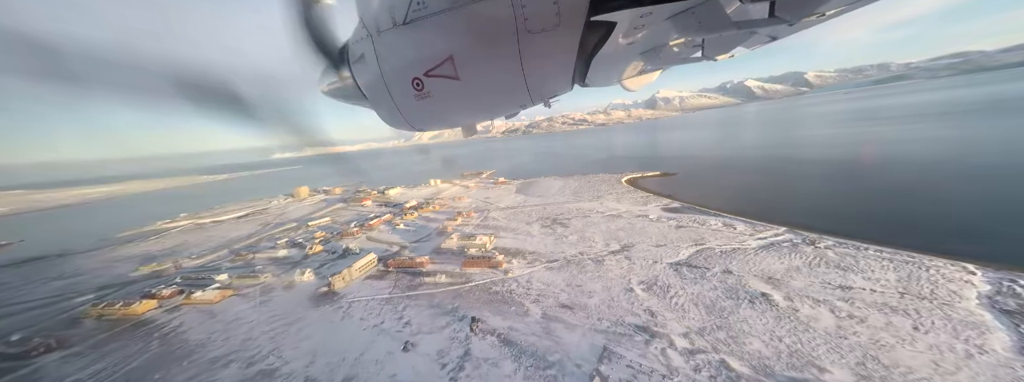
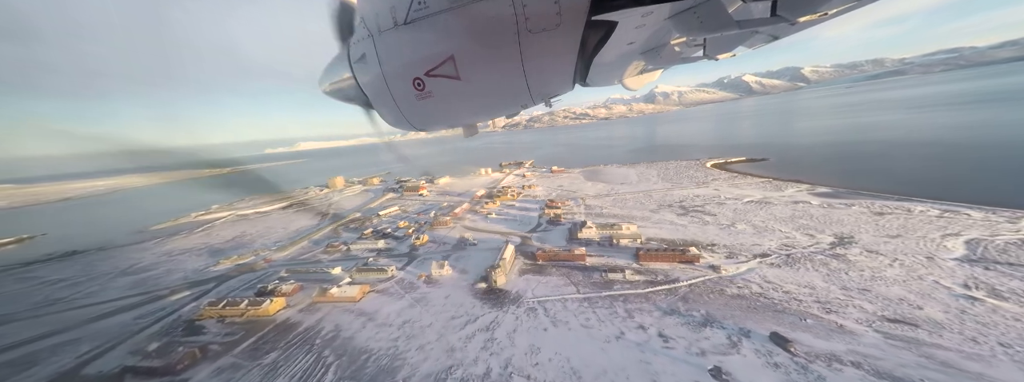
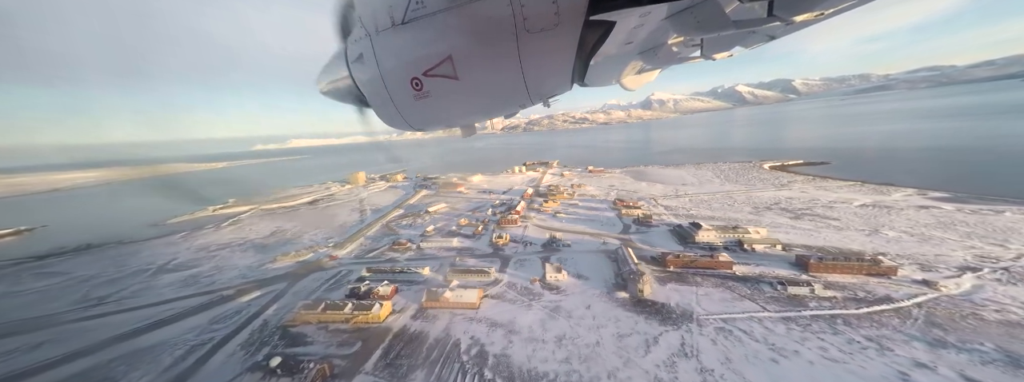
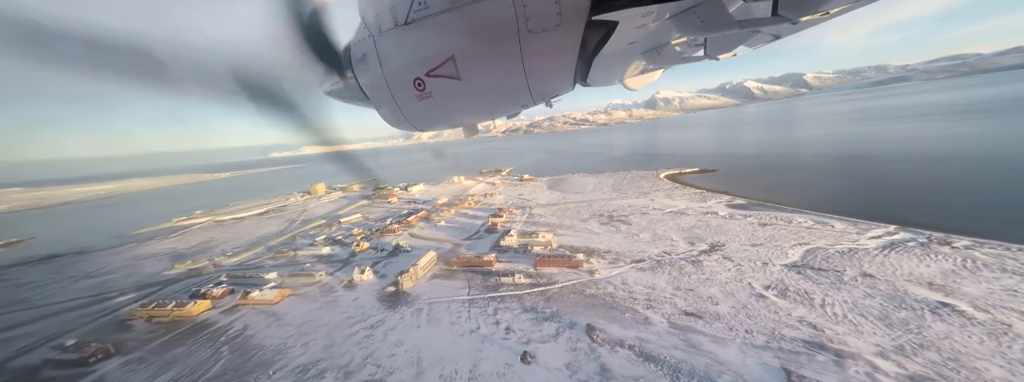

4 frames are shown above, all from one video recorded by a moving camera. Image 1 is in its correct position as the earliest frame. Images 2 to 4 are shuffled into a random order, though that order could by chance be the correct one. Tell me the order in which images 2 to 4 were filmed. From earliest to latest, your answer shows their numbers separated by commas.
4, 2, 3
